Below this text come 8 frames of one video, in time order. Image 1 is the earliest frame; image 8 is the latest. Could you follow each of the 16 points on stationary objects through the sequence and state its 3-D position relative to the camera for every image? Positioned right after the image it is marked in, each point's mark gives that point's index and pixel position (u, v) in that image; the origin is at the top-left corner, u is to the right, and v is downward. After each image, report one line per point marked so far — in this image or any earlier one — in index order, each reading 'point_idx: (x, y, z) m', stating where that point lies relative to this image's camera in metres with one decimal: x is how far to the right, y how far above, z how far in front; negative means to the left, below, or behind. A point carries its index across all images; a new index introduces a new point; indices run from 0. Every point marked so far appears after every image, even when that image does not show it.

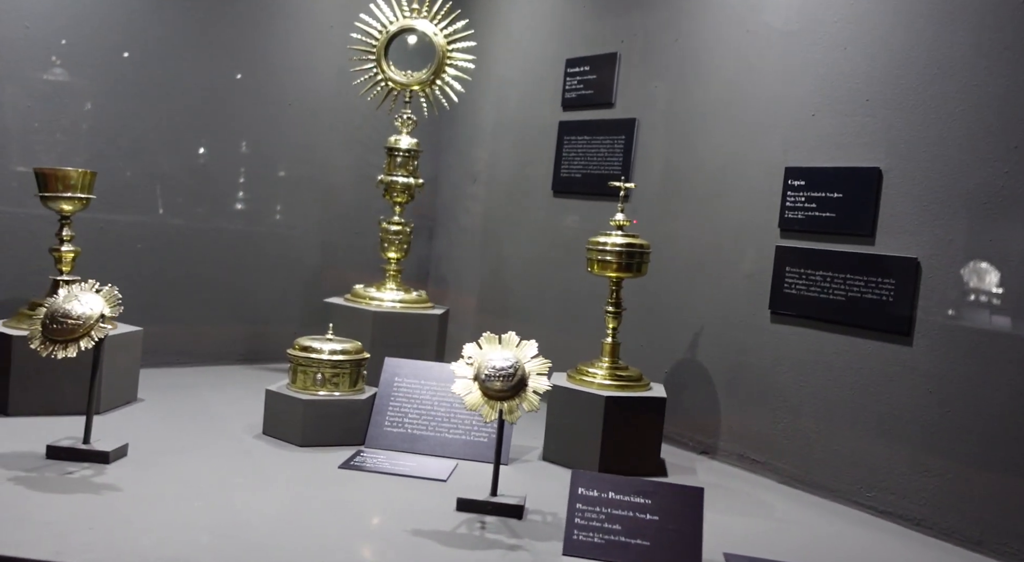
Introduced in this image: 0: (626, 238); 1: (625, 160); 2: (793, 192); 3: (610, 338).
0: (+0.4, +0.1, +2.6) m
1: (+0.4, +0.4, +3.2) m
2: (+0.8, +0.3, +2.6) m
3: (+0.3, -0.2, +2.6) m
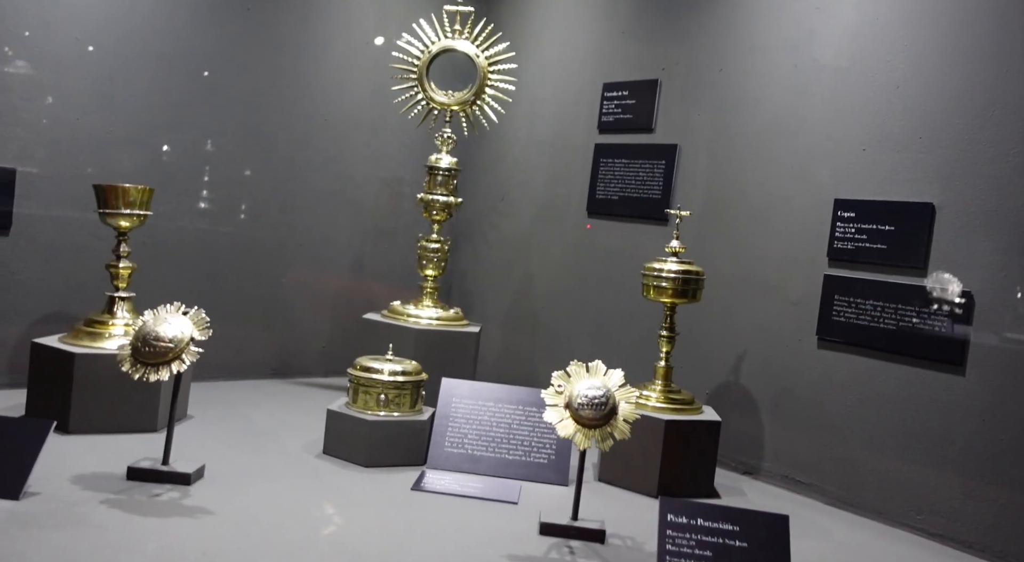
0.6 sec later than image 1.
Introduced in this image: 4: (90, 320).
0: (+0.5, 0.0, +2.7) m
1: (+0.6, +0.4, +3.3) m
2: (+1.0, +0.2, +2.7) m
3: (+0.5, -0.3, +2.7) m
4: (-1.3, -0.1, +2.7) m
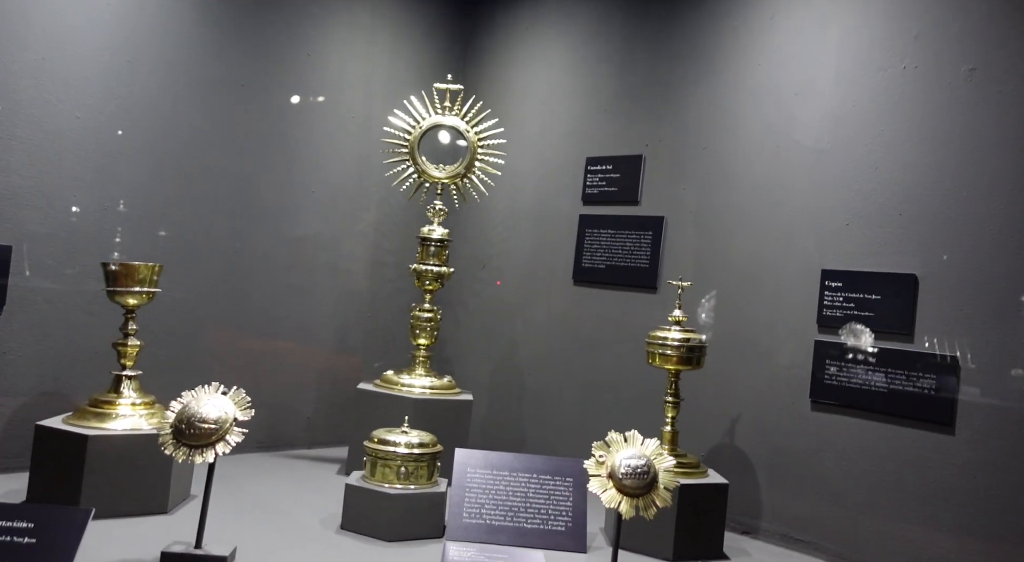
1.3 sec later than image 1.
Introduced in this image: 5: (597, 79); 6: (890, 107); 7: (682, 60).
0: (+0.6, -0.2, +2.8) m
1: (+0.6, +0.1, +3.4) m
2: (+1.1, 0.0, +2.8) m
3: (+0.5, -0.5, +2.8) m
4: (-1.3, -0.4, +2.6) m
5: (+0.4, +0.9, +3.7) m
6: (+1.2, +0.6, +2.8) m
7: (+0.7, +0.9, +3.4) m
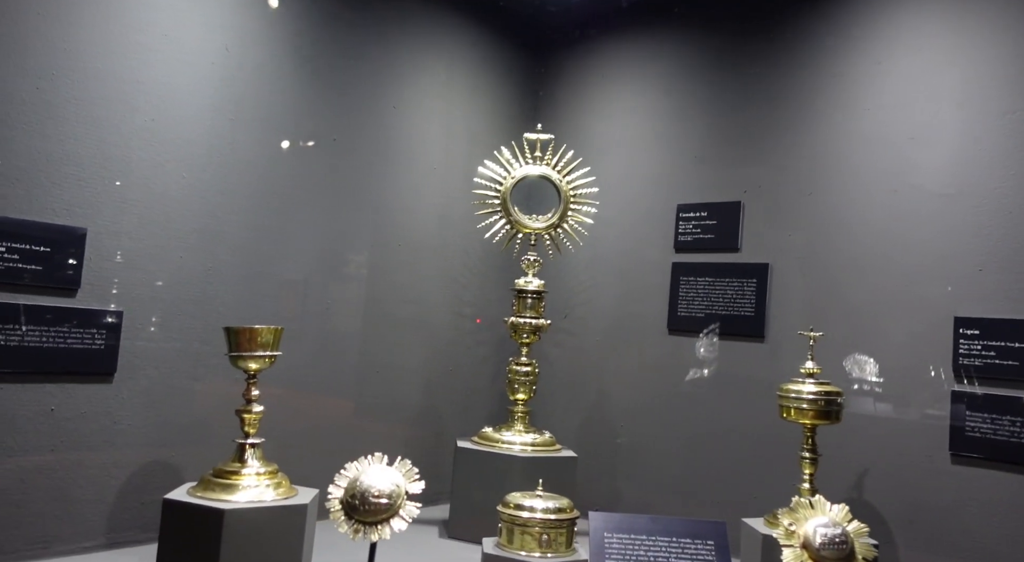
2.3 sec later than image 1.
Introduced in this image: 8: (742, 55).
0: (+1.0, -0.3, +2.7) m
1: (+1.0, -0.1, +3.3) m
2: (+1.5, -0.2, +2.8) m
3: (+0.9, -0.6, +2.7) m
4: (-0.9, -0.6, +2.5) m
5: (+0.7, +0.7, +3.7) m
6: (+1.6, +0.4, +2.8) m
7: (+1.1, +0.7, +3.4) m
8: (+1.0, +0.9, +3.5) m
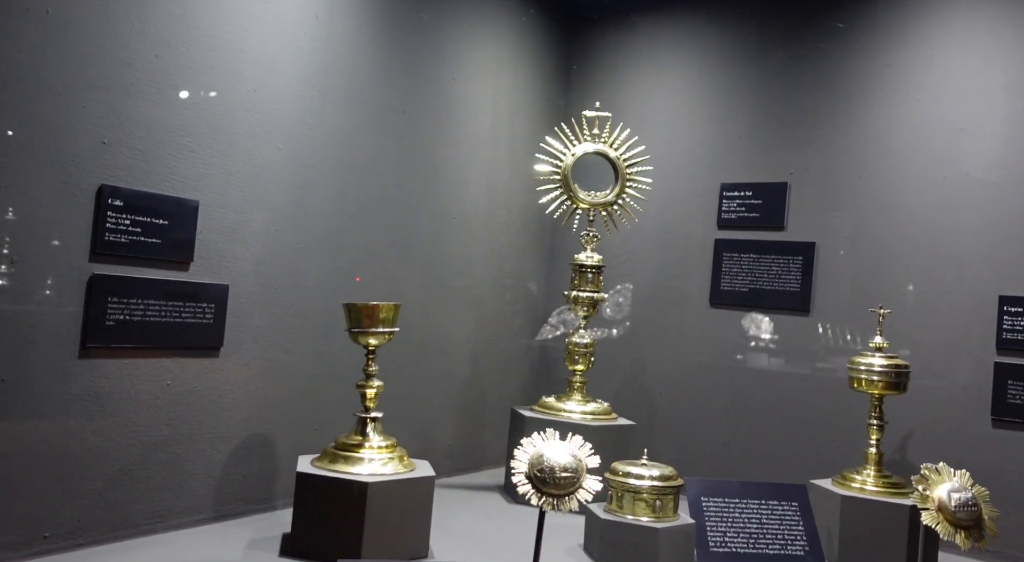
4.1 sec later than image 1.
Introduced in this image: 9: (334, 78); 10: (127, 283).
0: (+1.3, -0.3, +2.9) m
1: (+1.2, 0.0, +3.5) m
2: (+1.8, -0.1, +3.1) m
3: (+1.2, -0.6, +3.0) m
4: (-0.5, -0.5, +2.6) m
5: (+1.0, +0.8, +3.8) m
6: (+1.9, +0.5, +3.0) m
7: (+1.3, +0.8, +3.6) m
8: (+1.2, +1.0, +3.7) m
9: (-0.6, +0.7, +3.0) m
10: (-1.1, 0.0, +2.4) m
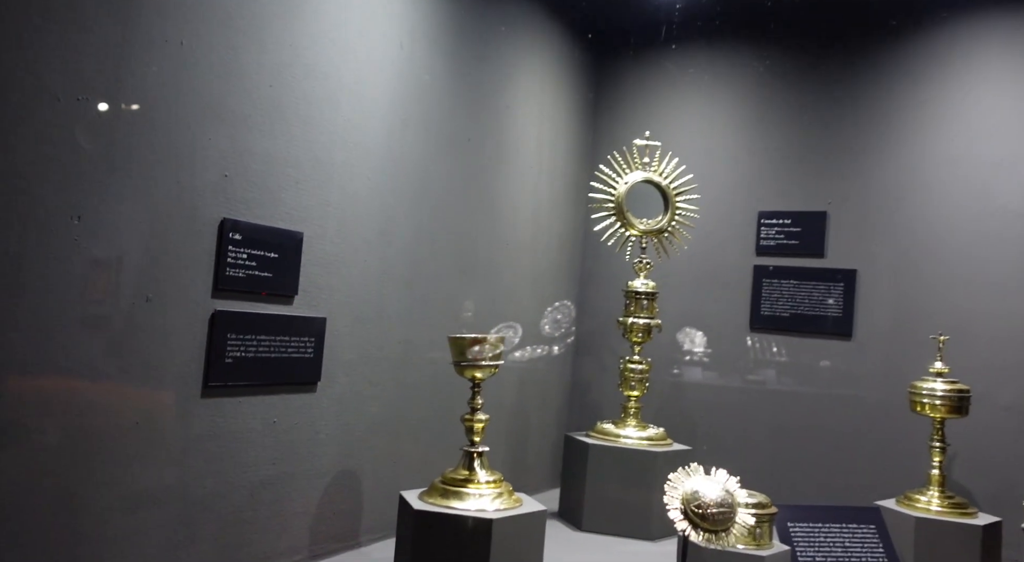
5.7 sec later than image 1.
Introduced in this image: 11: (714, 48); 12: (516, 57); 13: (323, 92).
0: (+1.6, -0.4, +3.1) m
1: (+1.4, -0.1, +3.7) m
2: (+2.0, -0.2, +3.2) m
3: (+1.5, -0.7, +3.1) m
4: (-0.2, -0.6, +2.5) m
5: (+1.2, +0.7, +3.9) m
6: (+2.2, +0.4, +3.2) m
7: (+1.5, +0.7, +3.7) m
8: (+1.4, +0.9, +3.8) m
9: (-0.3, +0.6, +2.9) m
10: (-0.7, -0.1, +2.3) m
11: (+1.0, +1.1, +4.1) m
12: (0.0, +0.9, +3.6) m
13: (-0.6, +0.6, +2.5) m
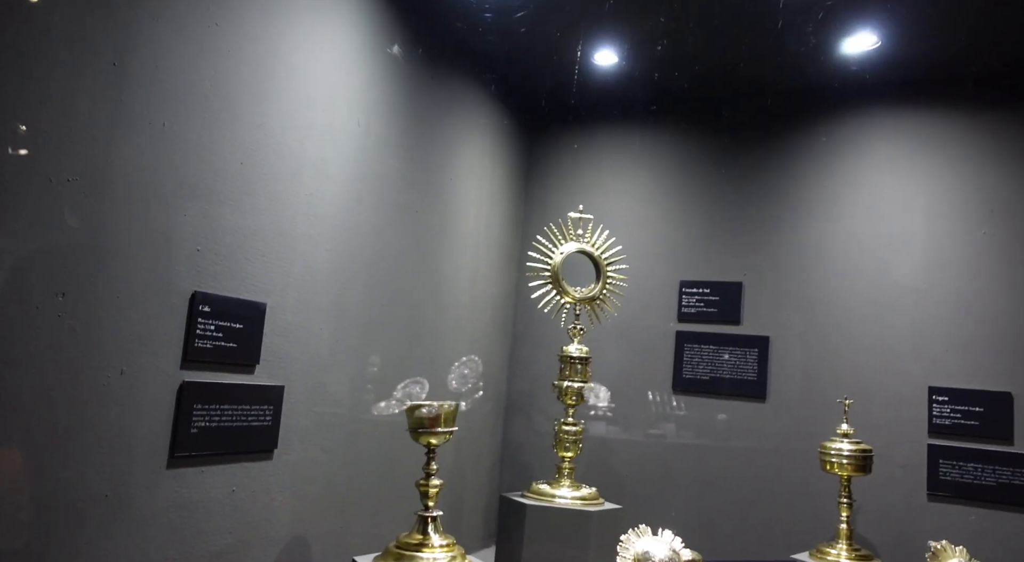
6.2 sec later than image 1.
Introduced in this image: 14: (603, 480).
0: (+1.4, -0.6, +3.4) m
1: (+1.1, -0.4, +4.0) m
2: (+1.8, -0.5, +3.6) m
3: (+1.3, -1.0, +3.3) m
4: (-0.3, -0.8, +2.6) m
5: (+0.9, +0.3, +4.2) m
6: (+2.0, +0.1, +3.6) m
7: (+1.3, +0.4, +4.1) m
8: (+1.1, +0.6, +4.2) m
9: (-0.5, +0.4, +3.1) m
10: (-0.8, -0.3, +2.4) m
11: (+0.6, +0.8, +4.3) m
12: (-0.3, +0.7, +3.7) m
13: (-0.7, +0.3, +2.6) m
14: (+0.5, -1.0, +4.2) m
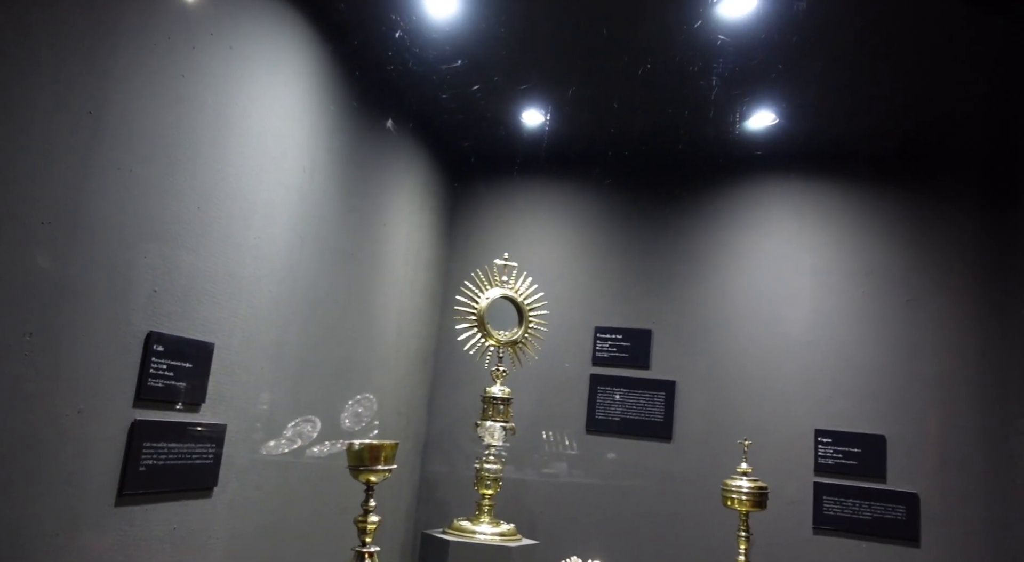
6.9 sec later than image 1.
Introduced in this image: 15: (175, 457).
0: (+1.0, -0.9, +3.7) m
1: (+0.8, -0.6, +4.2) m
2: (+1.5, -0.8, +3.9) m
3: (+1.0, -1.2, +3.6) m
4: (-0.5, -0.9, +2.7) m
5: (+0.5, +0.1, +4.5) m
6: (+1.6, -0.2, +4.0) m
7: (+0.9, +0.1, +4.4) m
8: (+0.7, +0.4, +4.5) m
9: (-0.8, +0.2, +3.2) m
10: (-1.0, -0.4, +2.4) m
11: (+0.2, +0.5, +4.6) m
12: (-0.6, +0.5, +3.9) m
13: (-0.9, +0.2, +2.7) m
14: (+0.1, -1.2, +4.4) m
15: (-1.0, -0.5, +2.5) m
